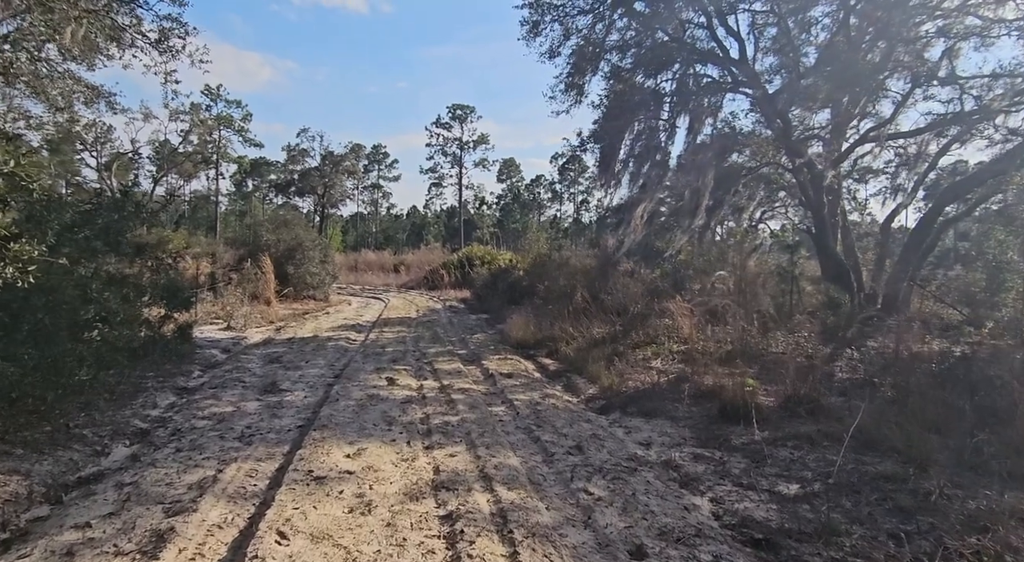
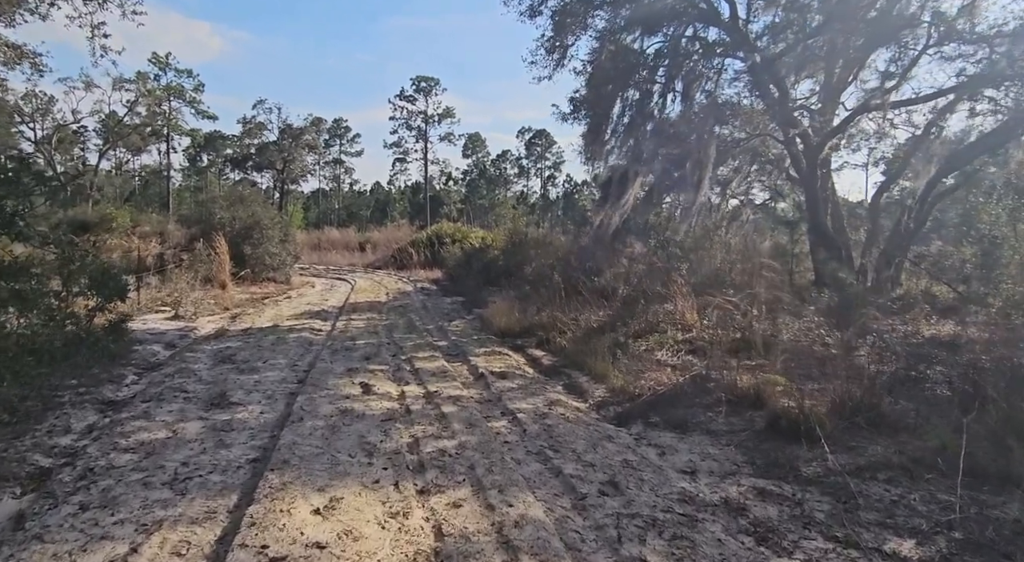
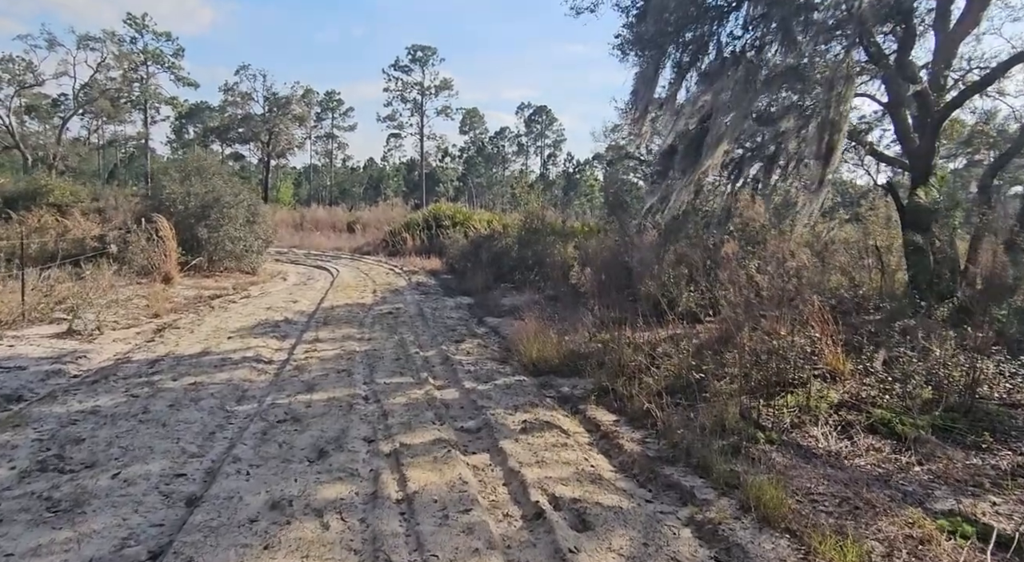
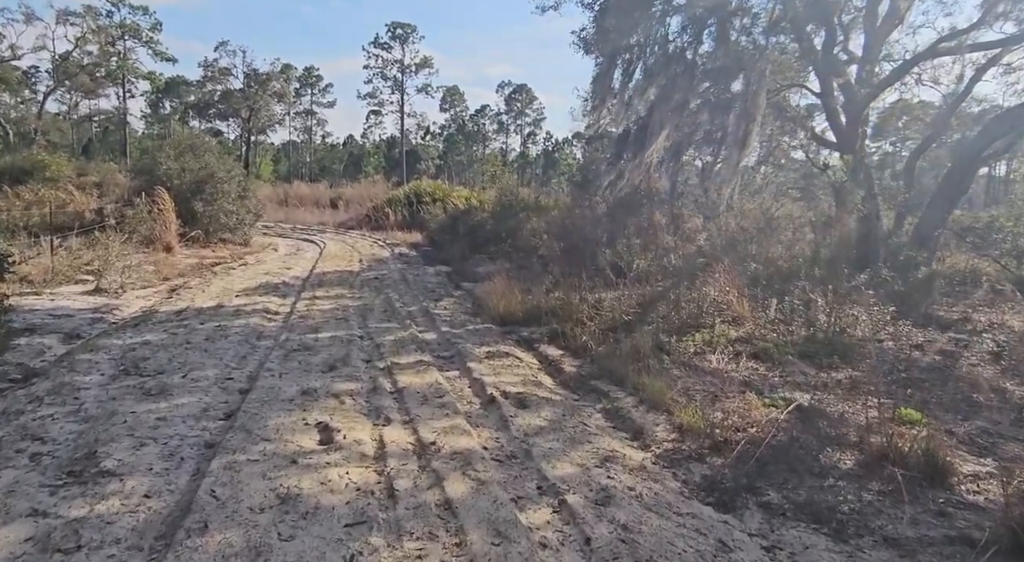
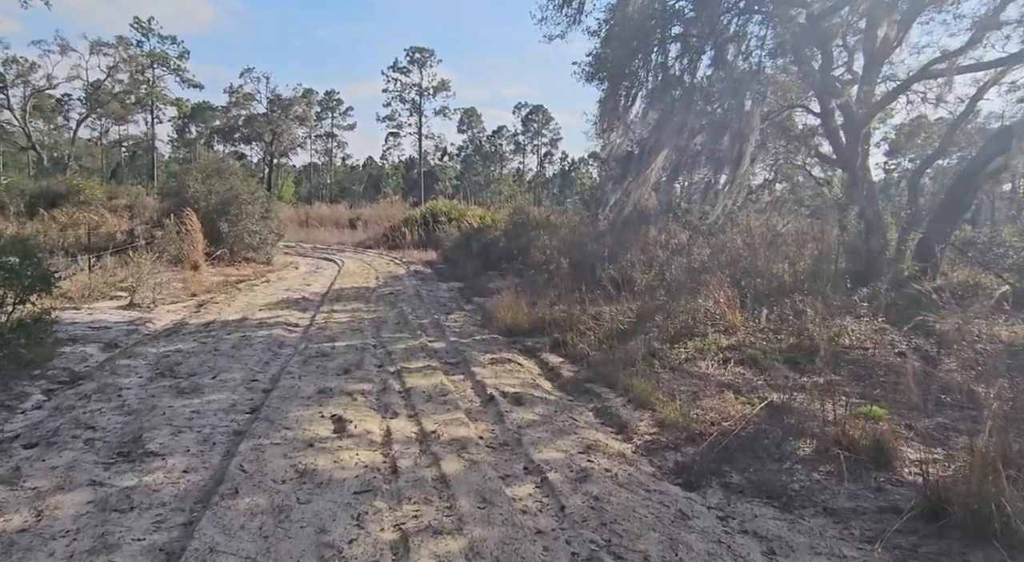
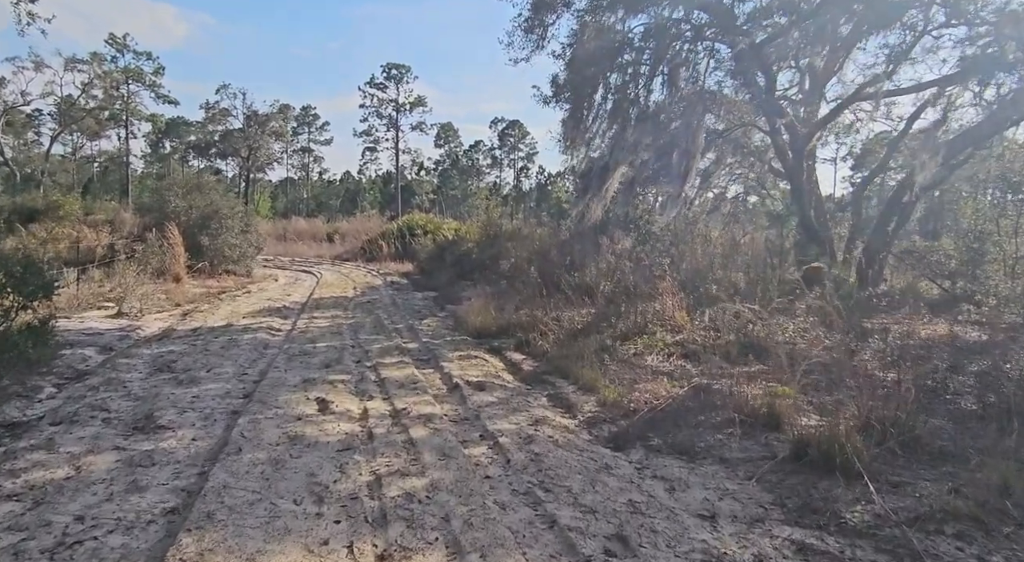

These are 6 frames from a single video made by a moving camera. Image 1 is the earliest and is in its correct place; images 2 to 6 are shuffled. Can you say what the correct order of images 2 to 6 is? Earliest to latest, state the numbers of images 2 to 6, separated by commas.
2, 6, 5, 4, 3
